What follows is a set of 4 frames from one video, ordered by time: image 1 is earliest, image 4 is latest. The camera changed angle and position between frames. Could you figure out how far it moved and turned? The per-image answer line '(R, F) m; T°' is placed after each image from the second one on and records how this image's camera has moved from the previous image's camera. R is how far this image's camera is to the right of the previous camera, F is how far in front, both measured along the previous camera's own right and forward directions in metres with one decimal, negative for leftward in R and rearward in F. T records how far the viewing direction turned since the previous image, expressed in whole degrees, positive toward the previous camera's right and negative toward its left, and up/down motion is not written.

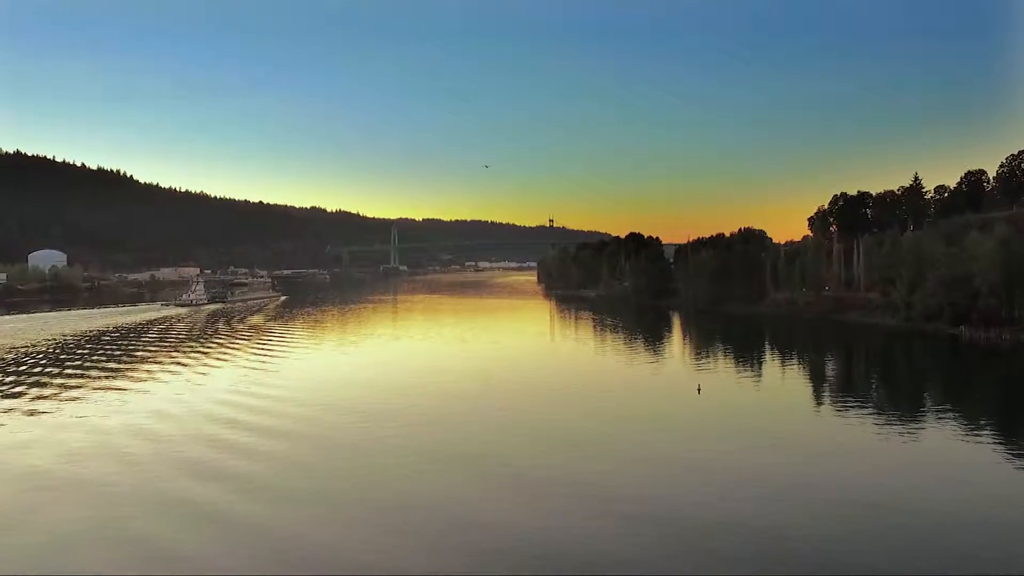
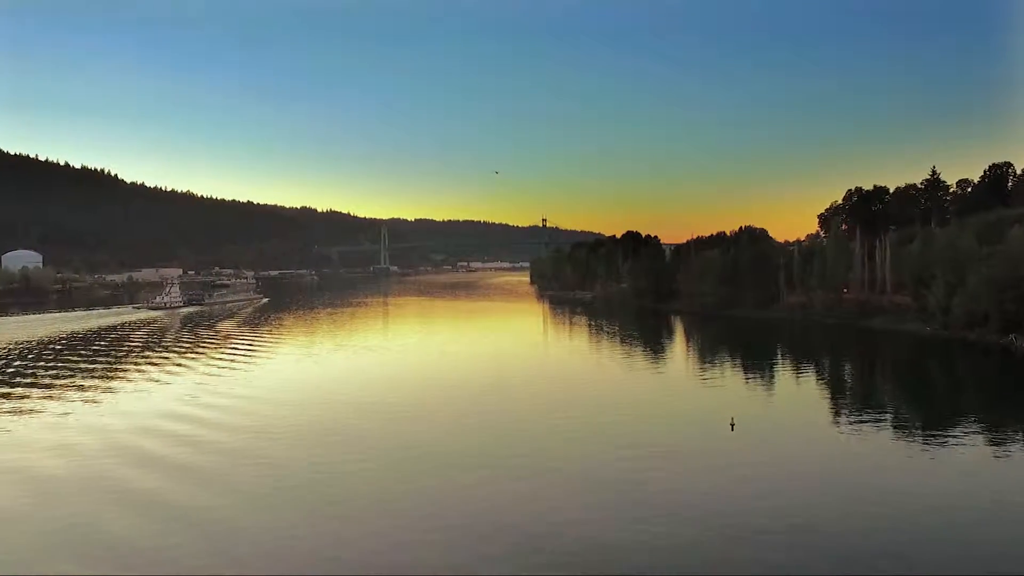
(+0.1, +2.4) m; 0°
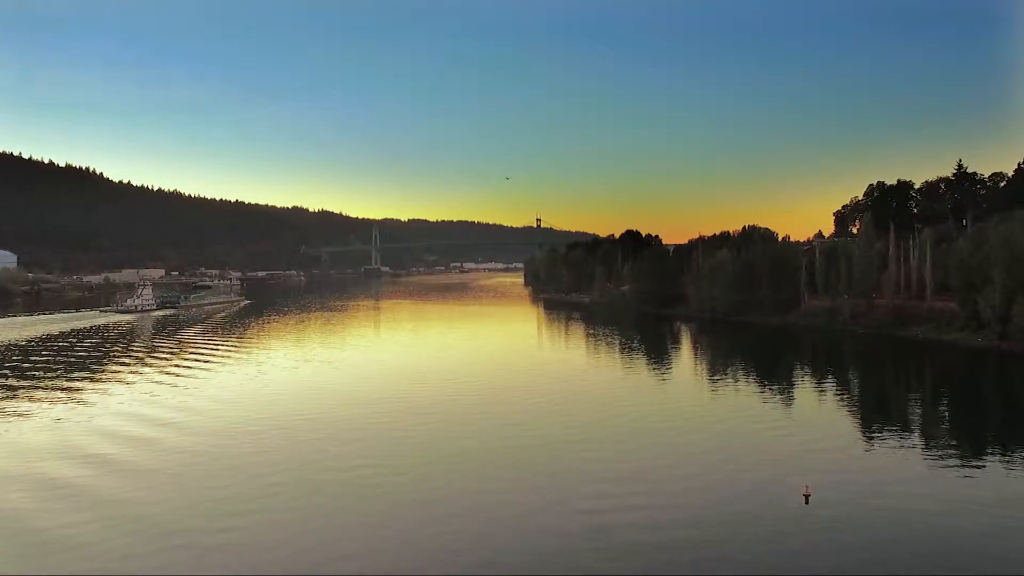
(+0.1, +2.7) m; 0°
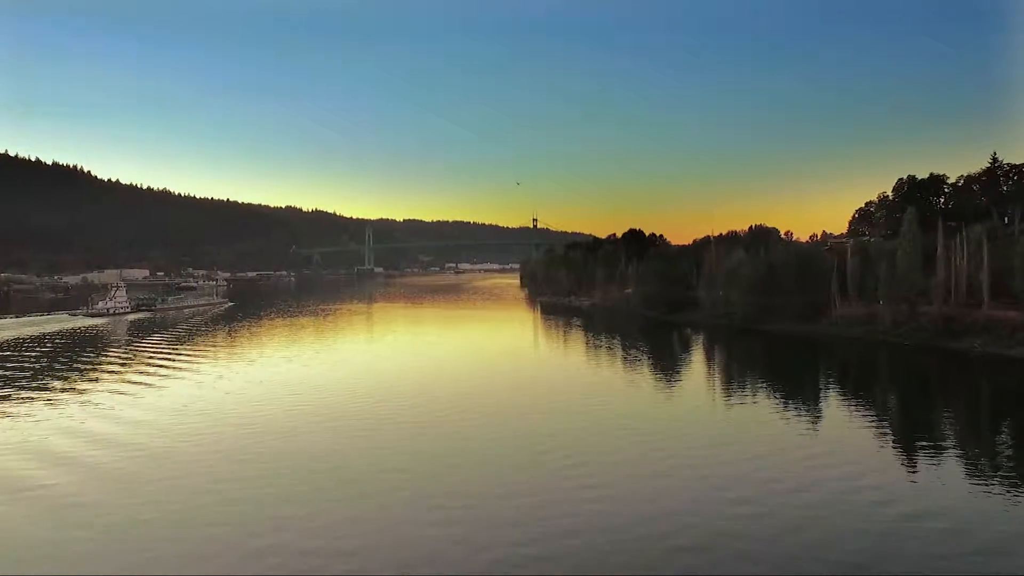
(+0.1, +2.6) m; 0°
